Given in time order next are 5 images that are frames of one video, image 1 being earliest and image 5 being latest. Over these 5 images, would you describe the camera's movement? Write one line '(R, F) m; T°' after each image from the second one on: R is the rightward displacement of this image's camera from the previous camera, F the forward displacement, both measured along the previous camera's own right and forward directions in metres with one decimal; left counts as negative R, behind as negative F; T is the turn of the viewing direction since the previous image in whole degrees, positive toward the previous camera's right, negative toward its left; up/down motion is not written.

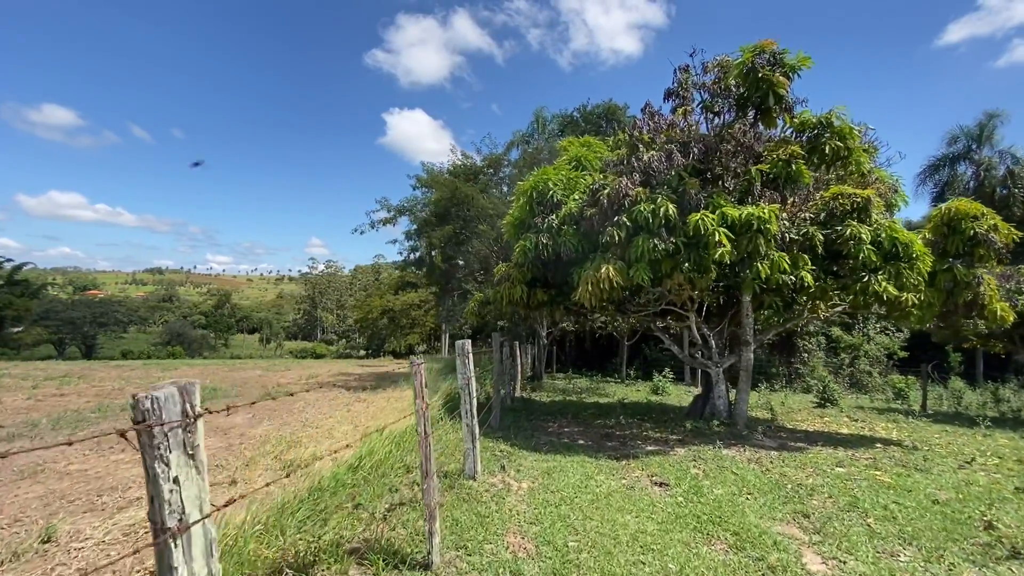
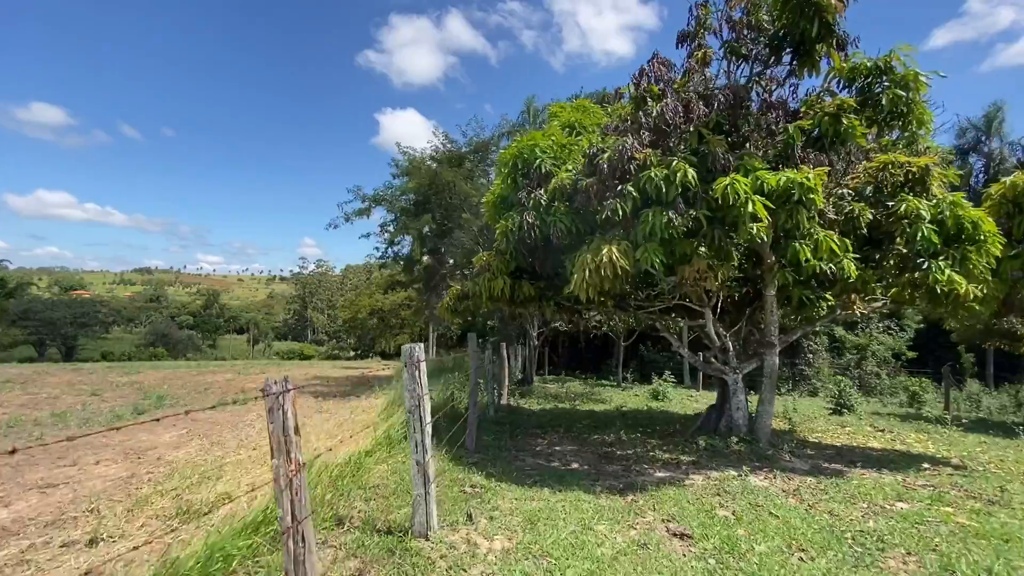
(+0.2, +1.4) m; +1°
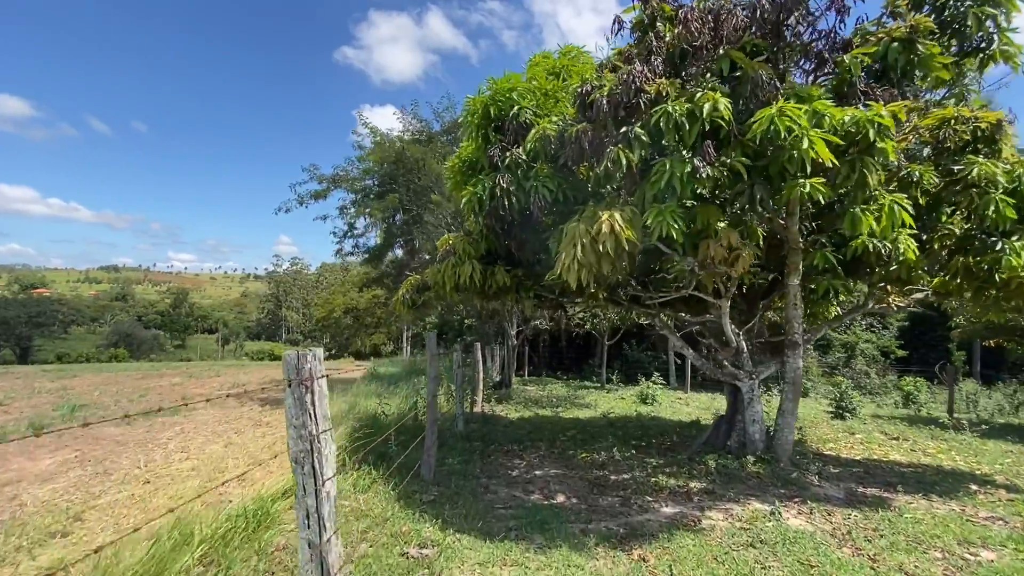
(+0.1, +1.4) m; +2°
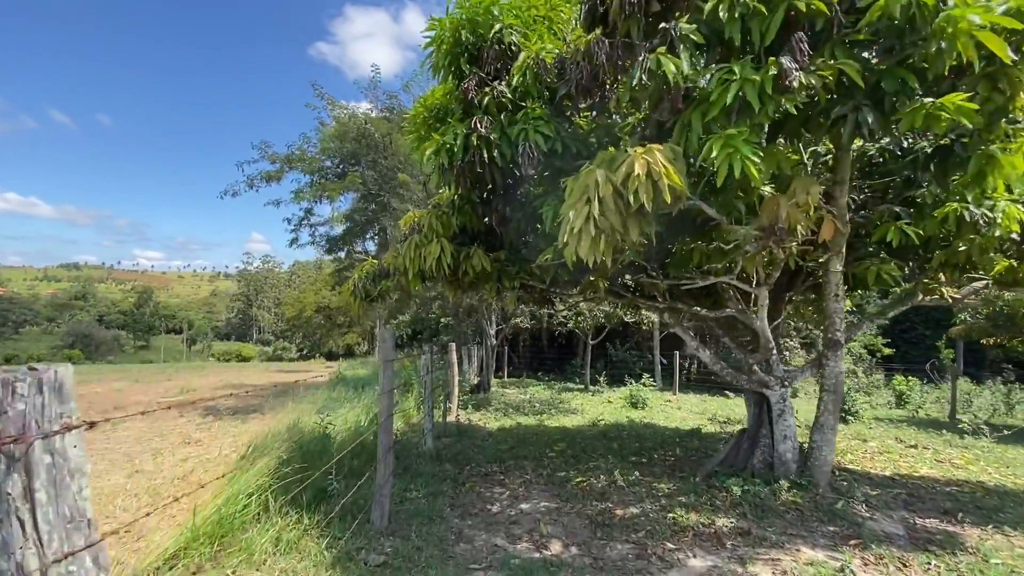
(0.0, +1.3) m; +3°
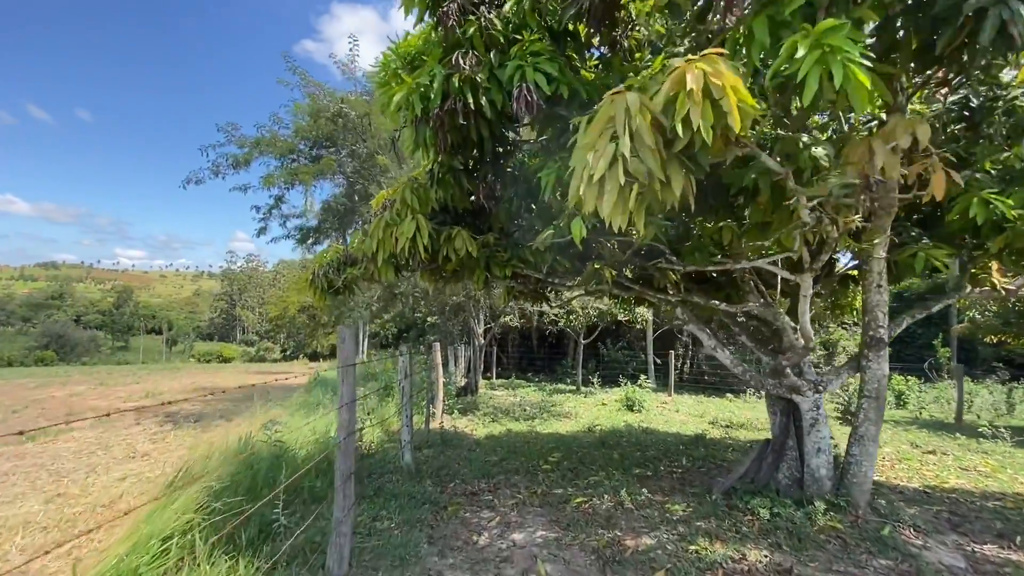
(0.0, +0.8) m; +1°
